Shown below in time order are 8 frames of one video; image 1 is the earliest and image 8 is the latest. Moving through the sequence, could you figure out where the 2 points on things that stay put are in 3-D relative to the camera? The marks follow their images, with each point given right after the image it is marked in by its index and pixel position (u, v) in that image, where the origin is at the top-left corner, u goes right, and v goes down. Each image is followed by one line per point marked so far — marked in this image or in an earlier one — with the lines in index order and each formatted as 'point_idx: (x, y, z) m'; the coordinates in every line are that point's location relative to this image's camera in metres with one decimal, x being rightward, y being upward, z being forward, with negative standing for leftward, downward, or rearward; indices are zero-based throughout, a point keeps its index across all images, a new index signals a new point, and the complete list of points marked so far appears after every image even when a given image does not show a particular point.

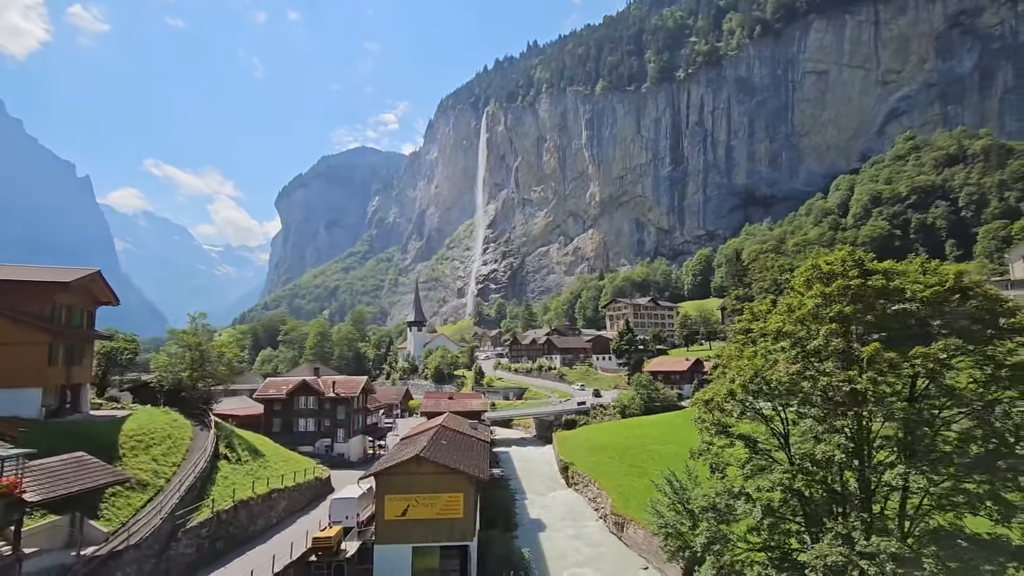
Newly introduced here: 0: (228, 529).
0: (-9.7, -8.2, +18.8) m
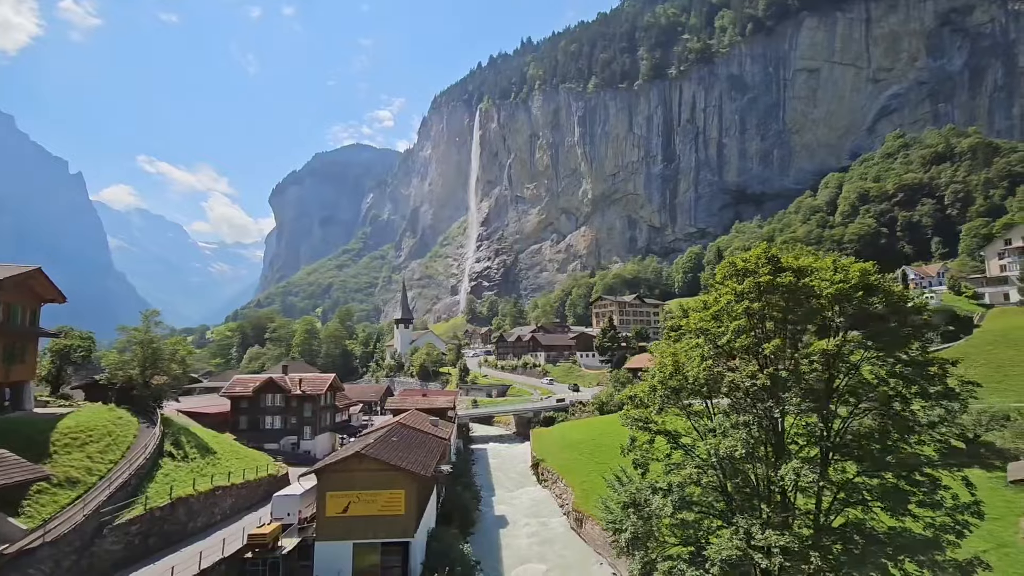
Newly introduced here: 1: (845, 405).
0: (-11.9, -8.1, +18.8) m
1: (+8.4, -3.0, +14.0) m
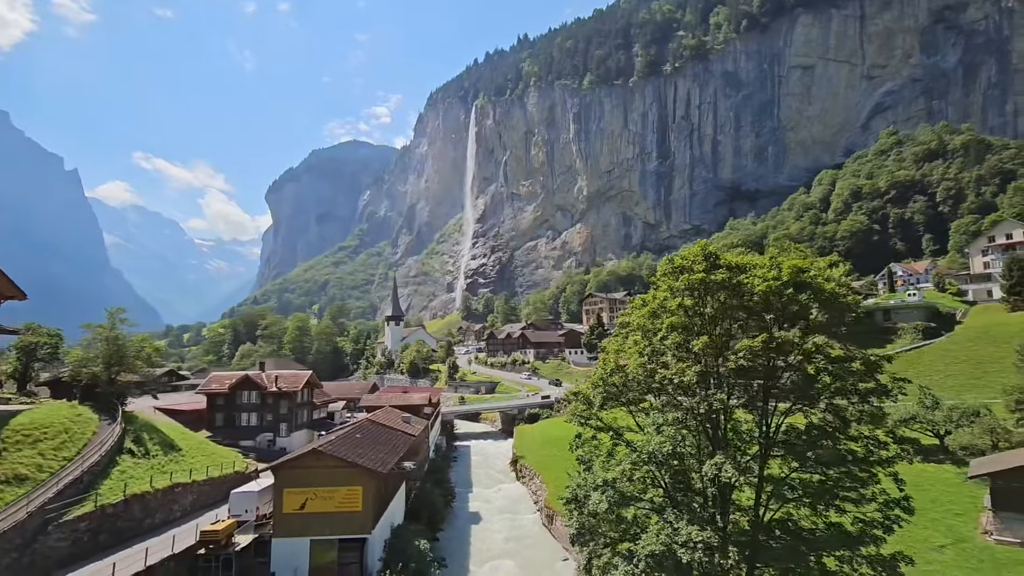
0: (-13.5, -8.0, +18.8) m
1: (+6.8, -2.9, +14.1) m
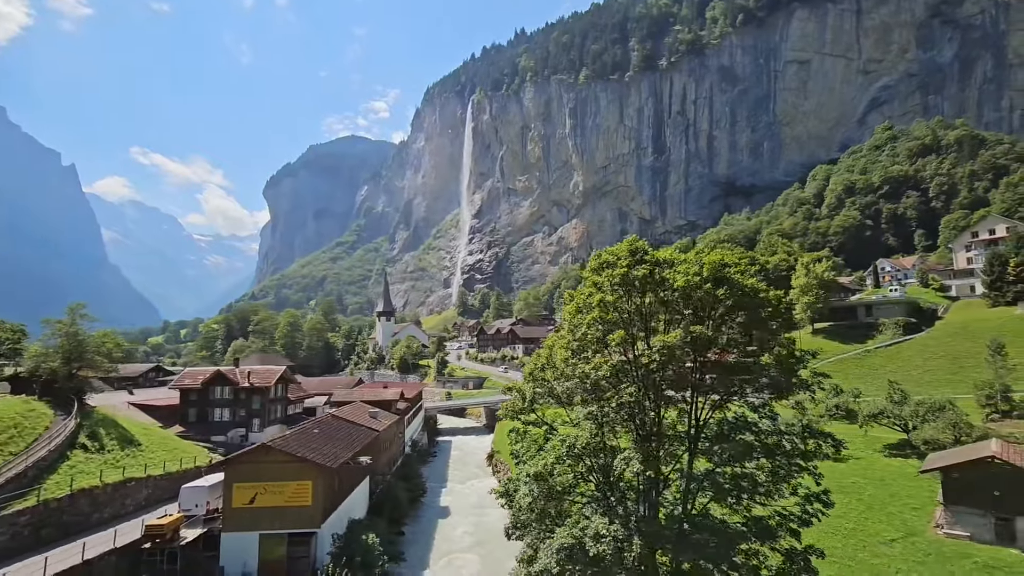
0: (-15.4, -7.8, +18.9) m
1: (+4.8, -2.8, +14.1) m
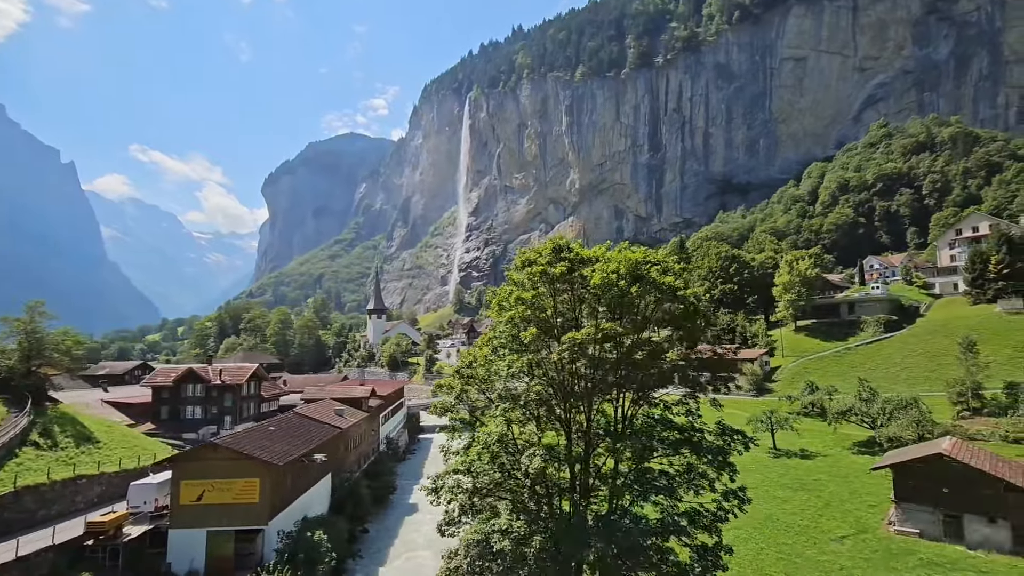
0: (-17.4, -7.8, +19.0) m
1: (+2.8, -2.7, +14.2) m
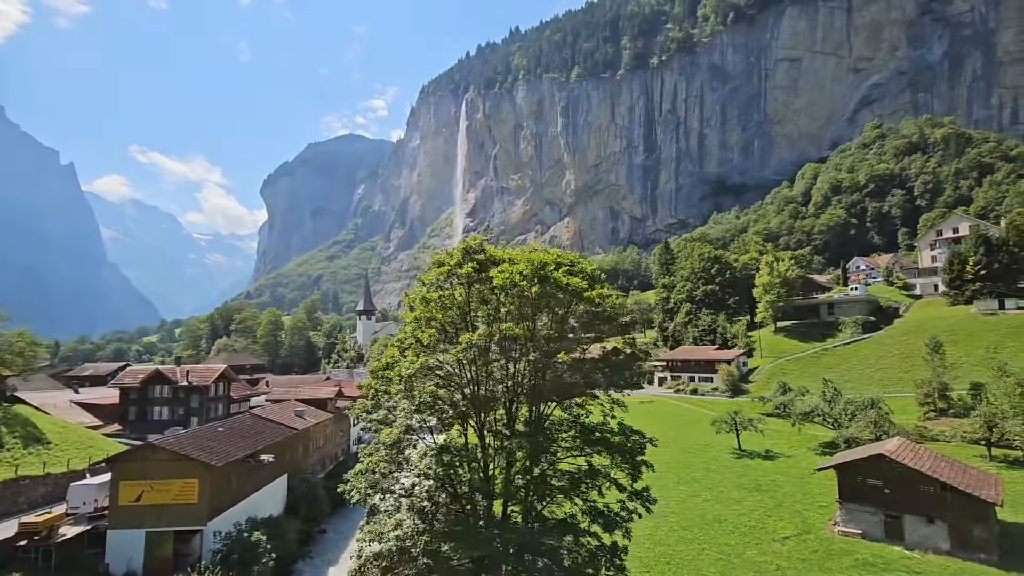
0: (-19.8, -7.8, +19.0) m
1: (+0.5, -2.7, +14.2) m
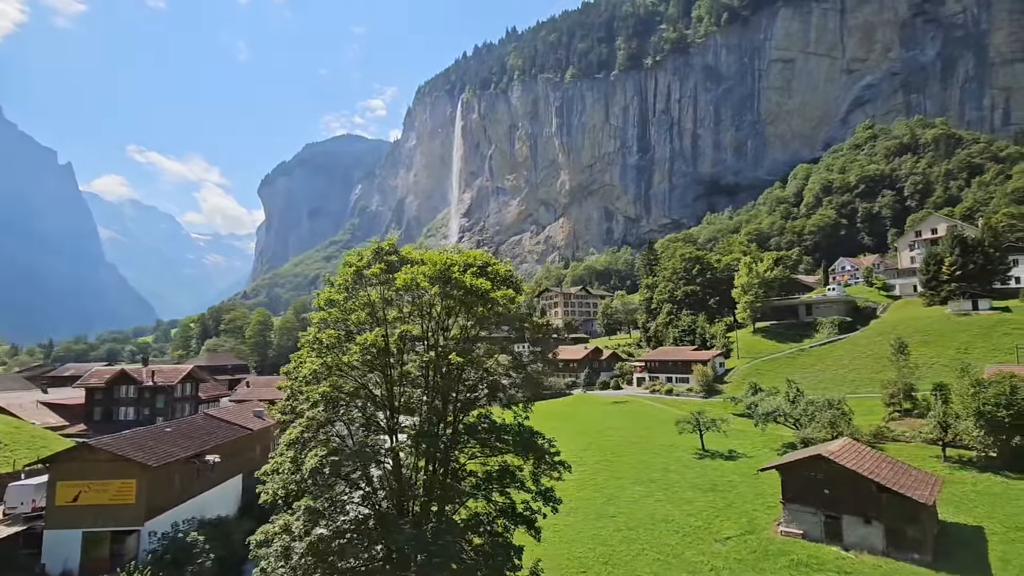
0: (-22.2, -7.8, +19.0) m
1: (-1.9, -2.8, +14.2) m
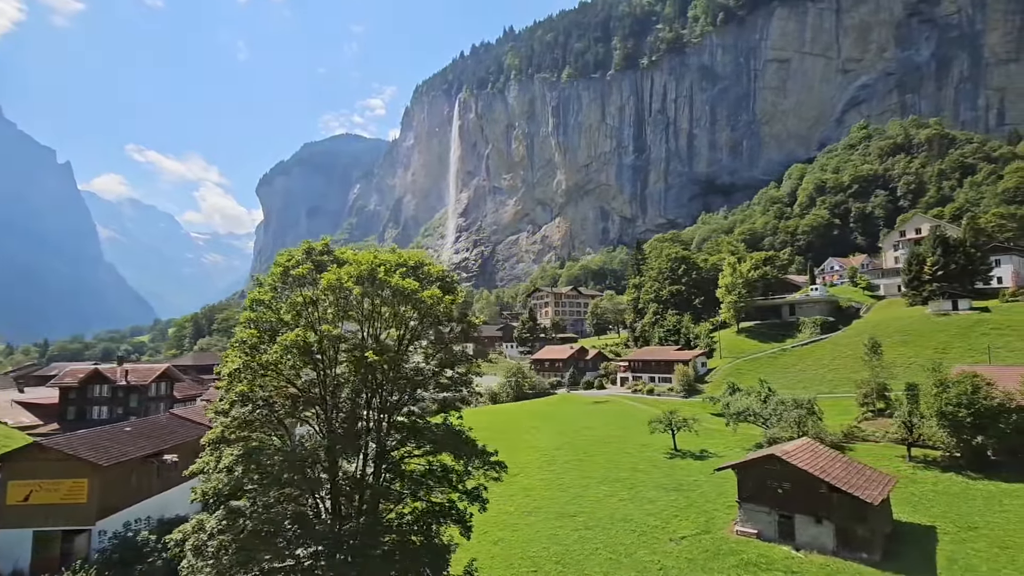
0: (-24.0, -7.8, +19.0) m
1: (-3.8, -2.8, +14.3) m
